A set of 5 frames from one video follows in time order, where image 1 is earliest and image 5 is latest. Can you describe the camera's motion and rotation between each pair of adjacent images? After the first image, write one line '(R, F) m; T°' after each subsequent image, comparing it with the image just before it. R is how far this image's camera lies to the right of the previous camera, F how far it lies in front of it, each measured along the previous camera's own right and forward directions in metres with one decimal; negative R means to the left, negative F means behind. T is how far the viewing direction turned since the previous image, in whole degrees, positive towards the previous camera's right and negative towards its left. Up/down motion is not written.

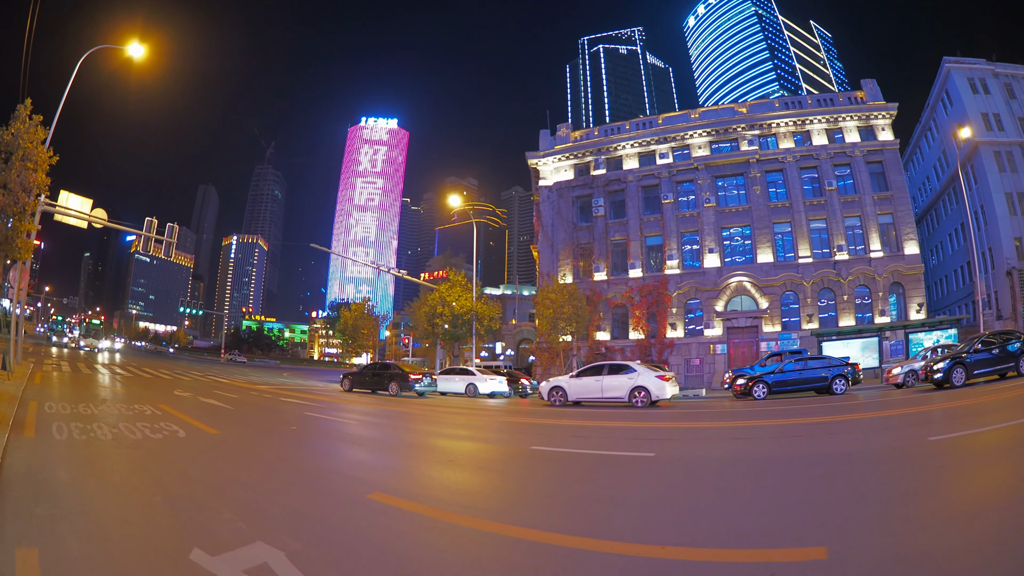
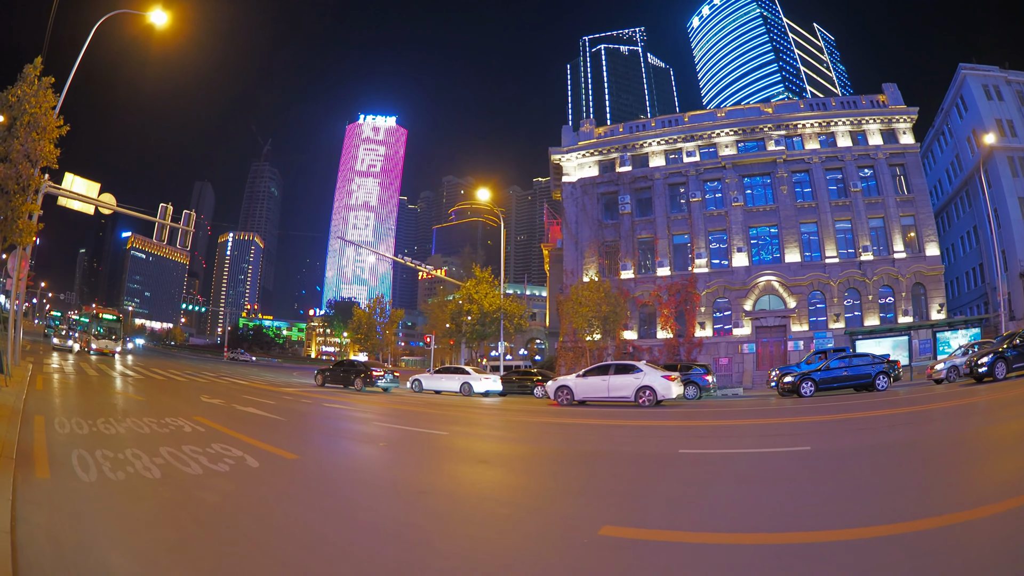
(-1.3, +1.2) m; 0°
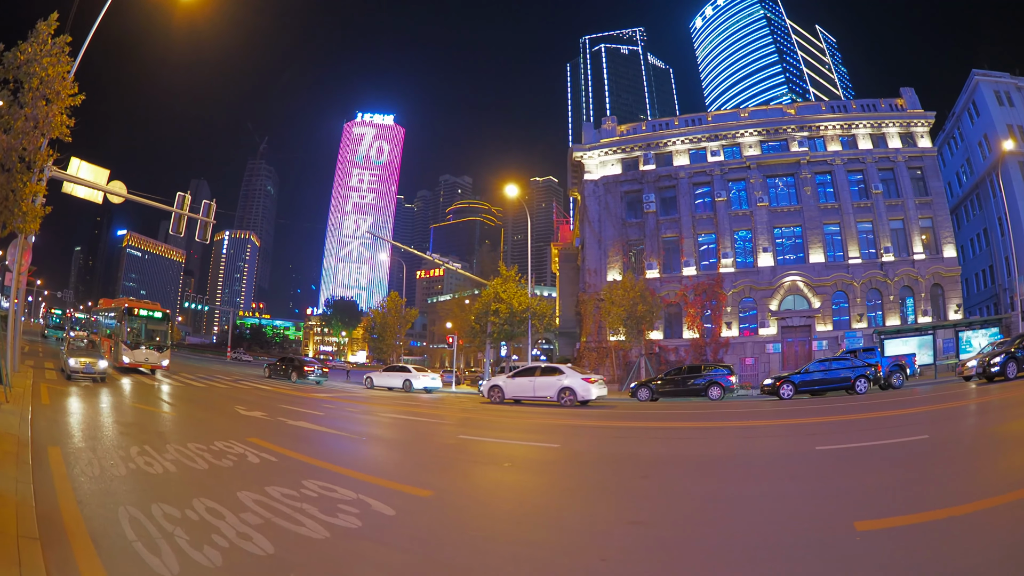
(-1.1, +0.9) m; 0°
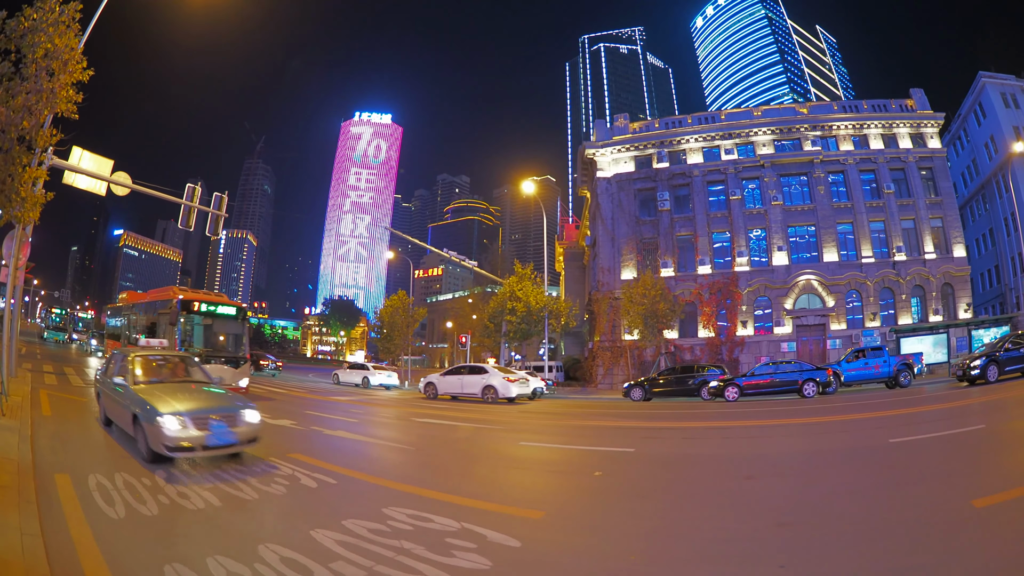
(-0.6, +0.6) m; 0°
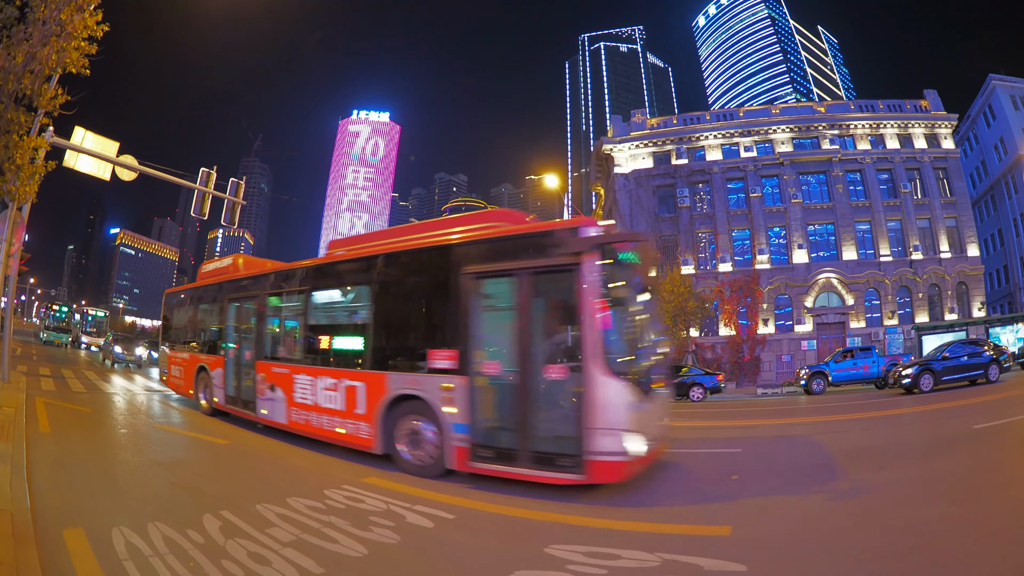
(-0.8, +0.7) m; 0°
